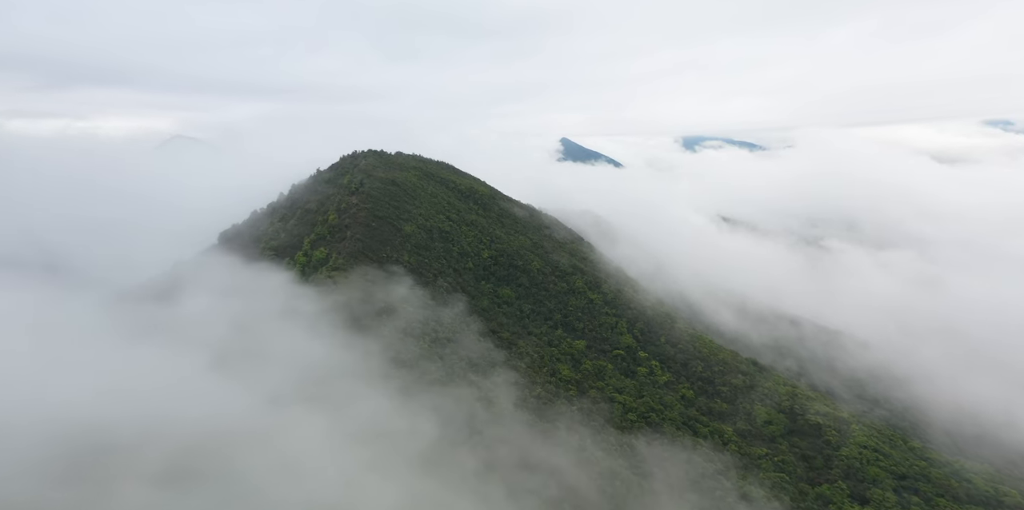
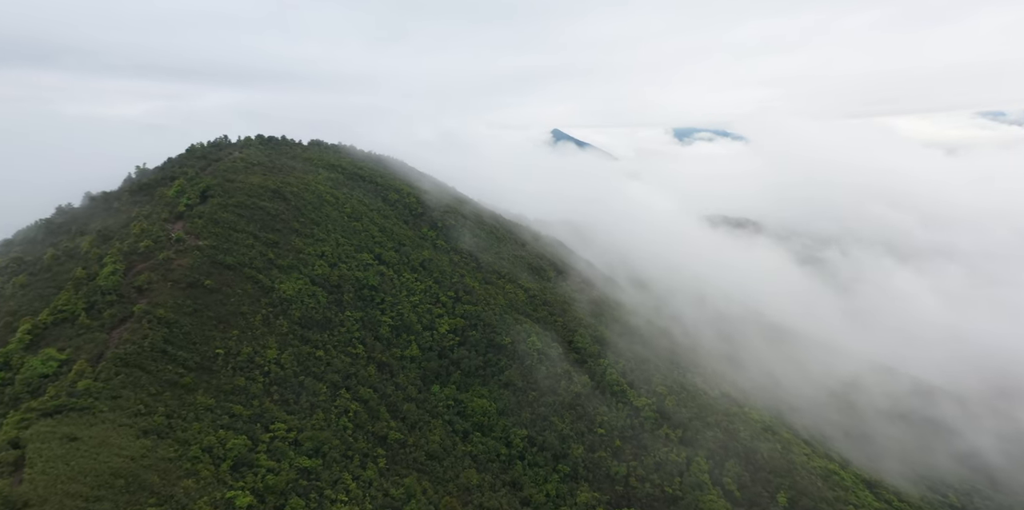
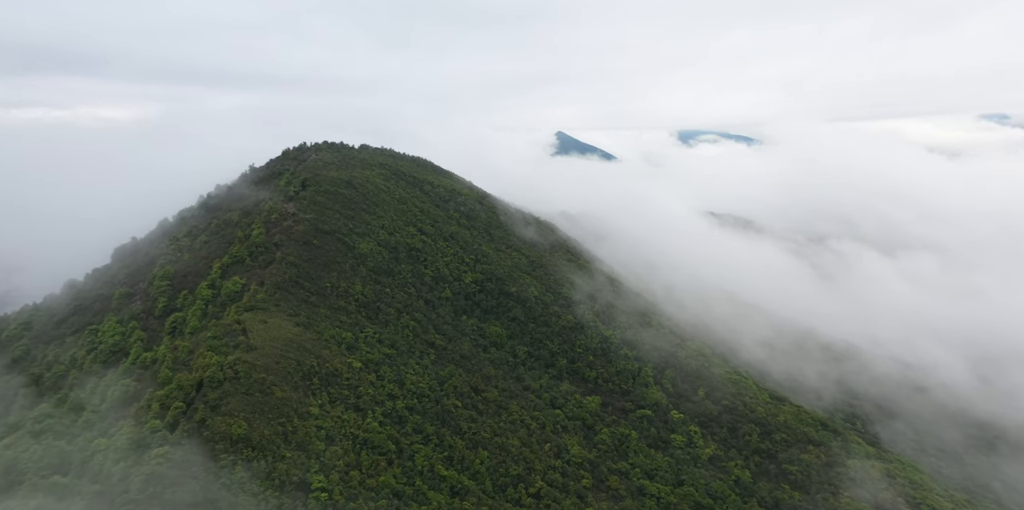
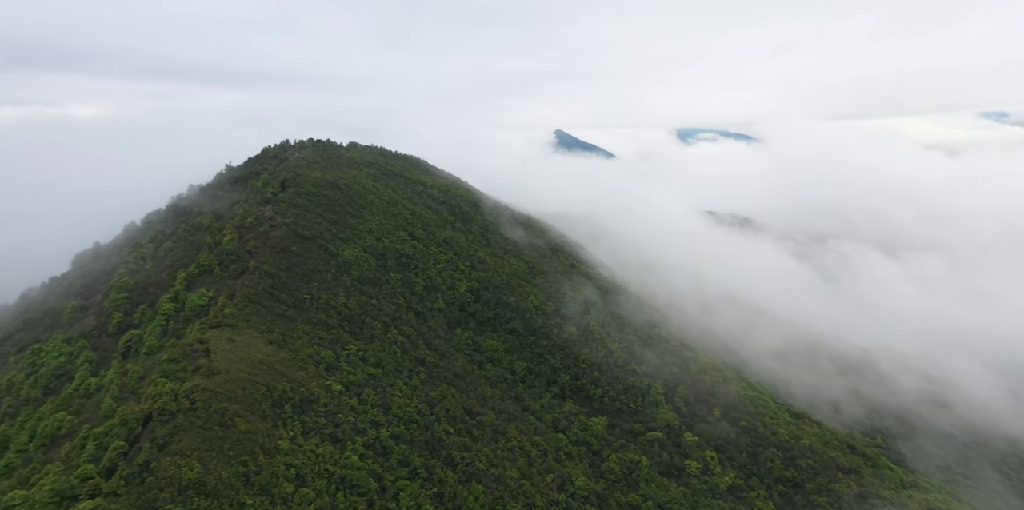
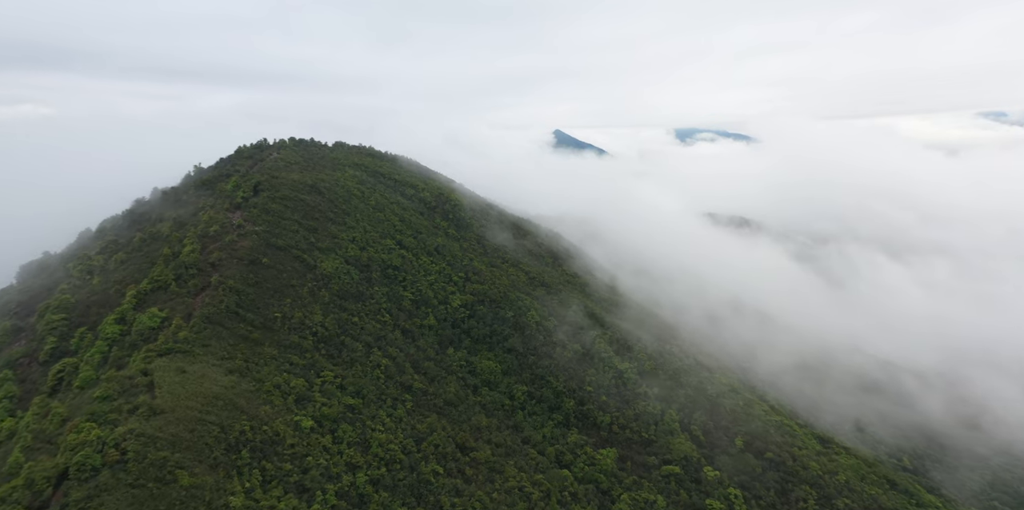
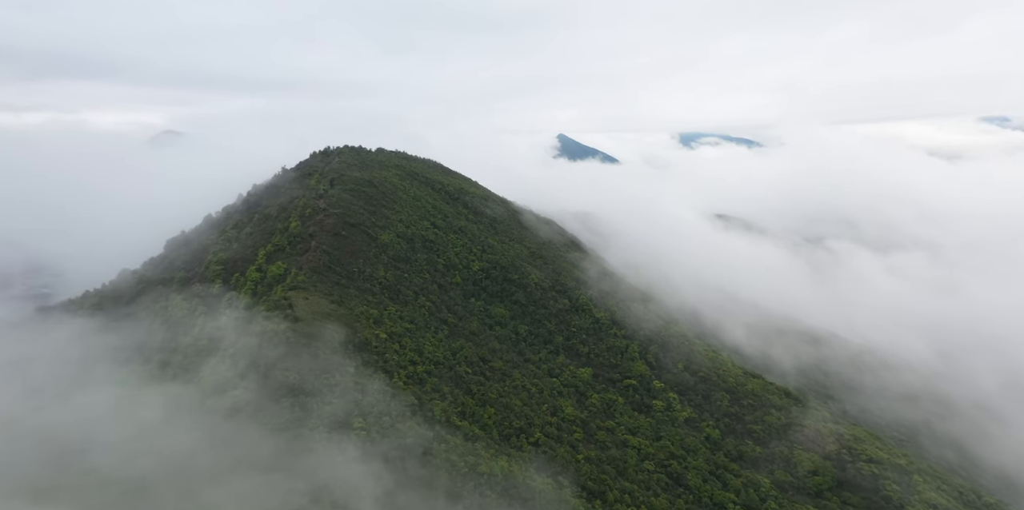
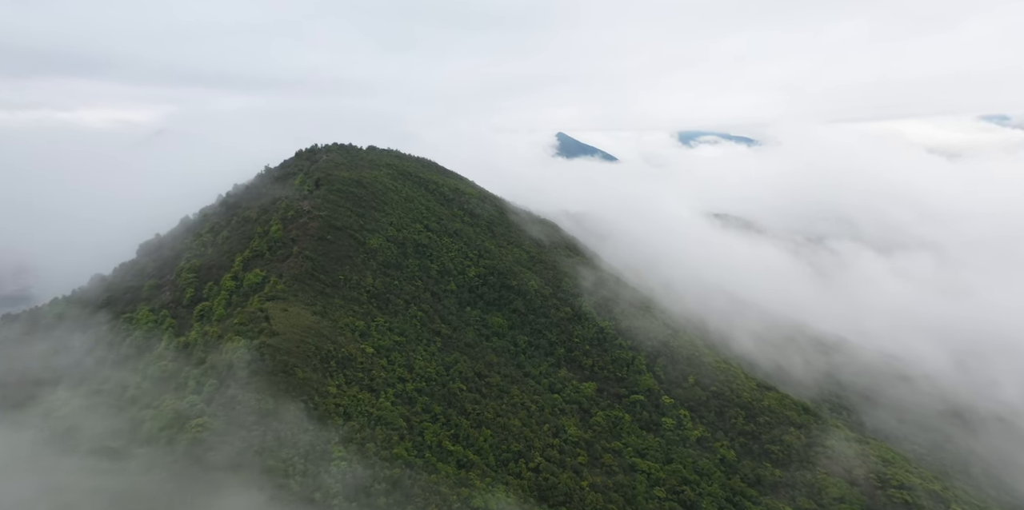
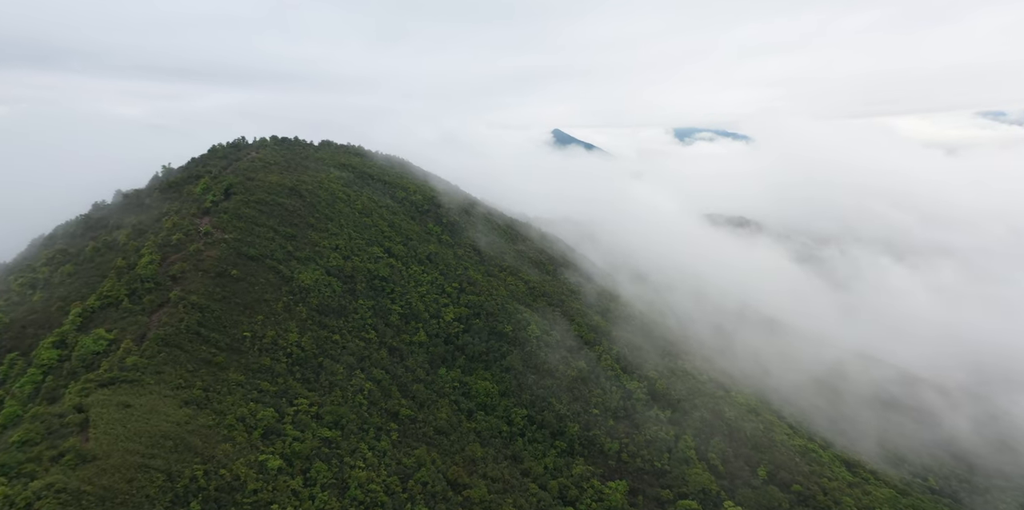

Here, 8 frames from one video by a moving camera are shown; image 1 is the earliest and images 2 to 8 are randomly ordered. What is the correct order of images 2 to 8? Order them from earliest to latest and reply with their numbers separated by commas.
6, 7, 3, 4, 5, 8, 2
